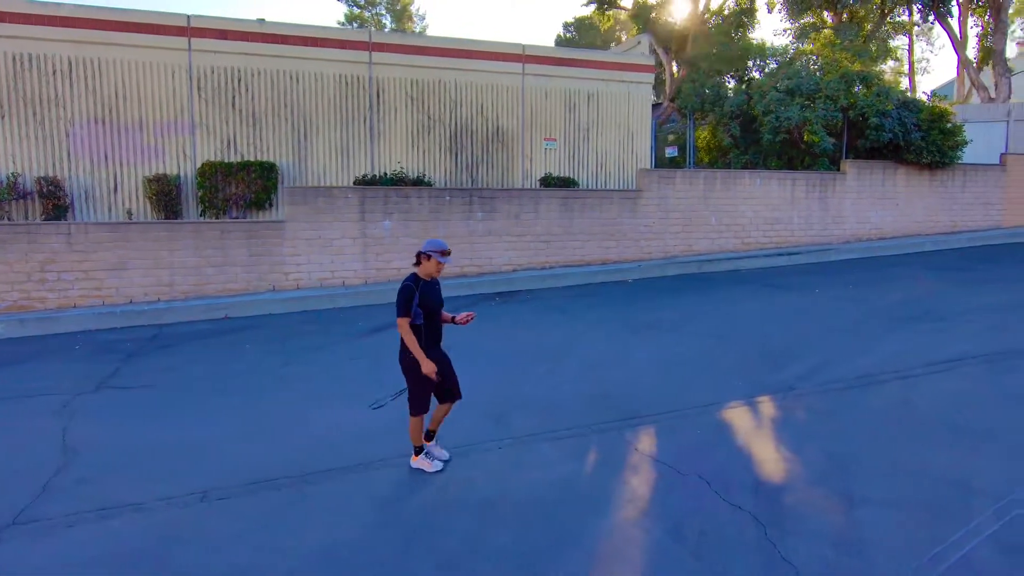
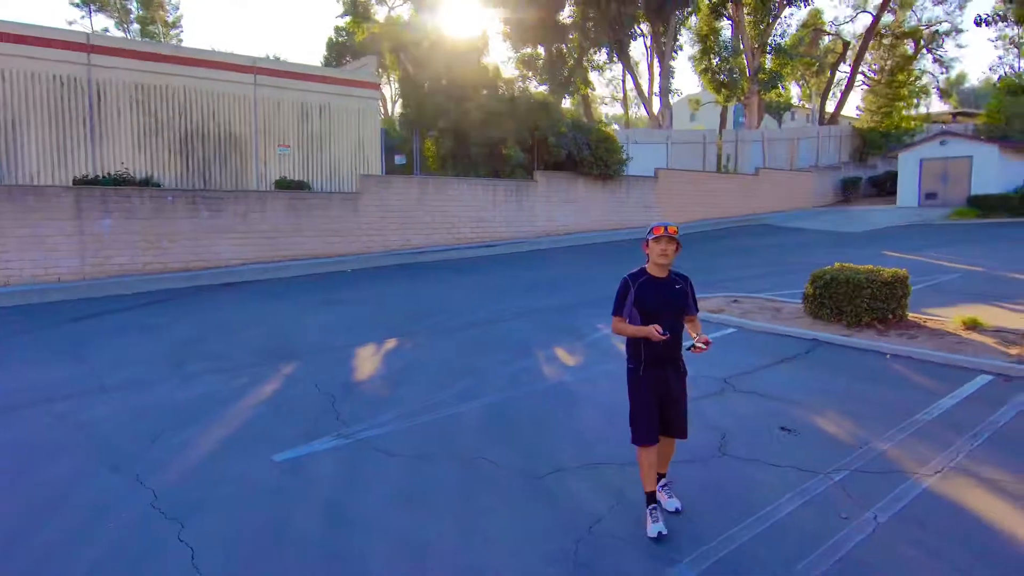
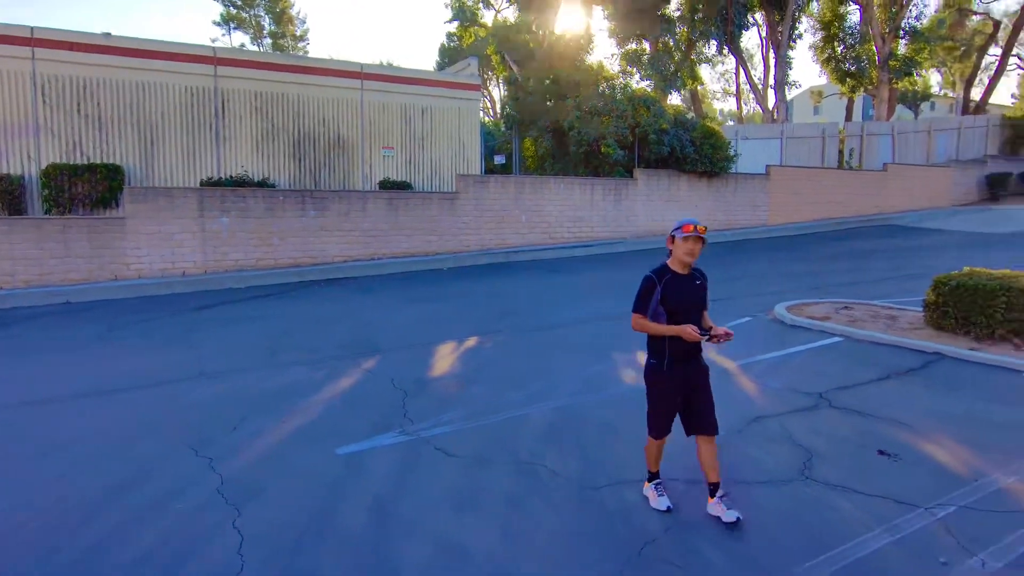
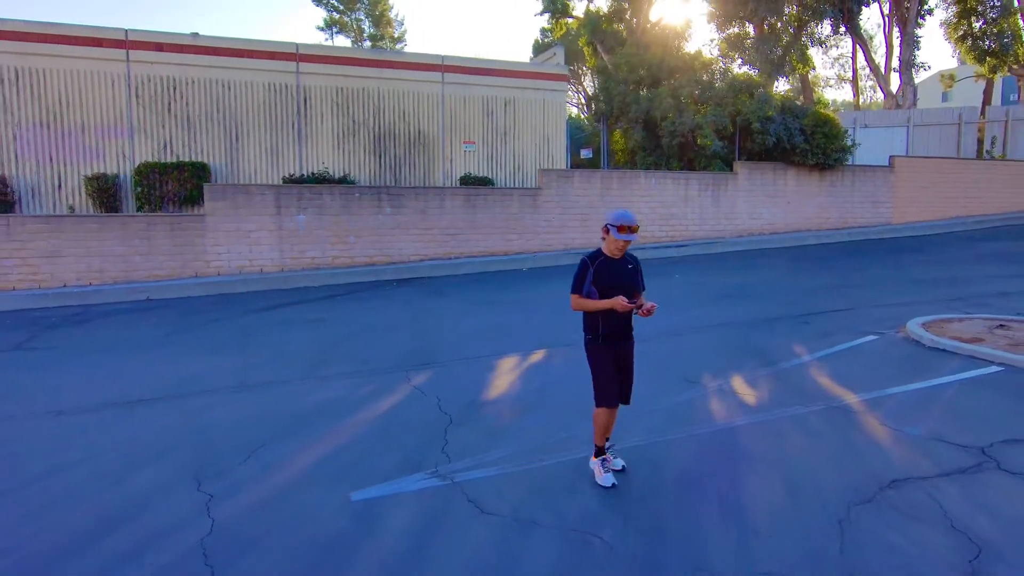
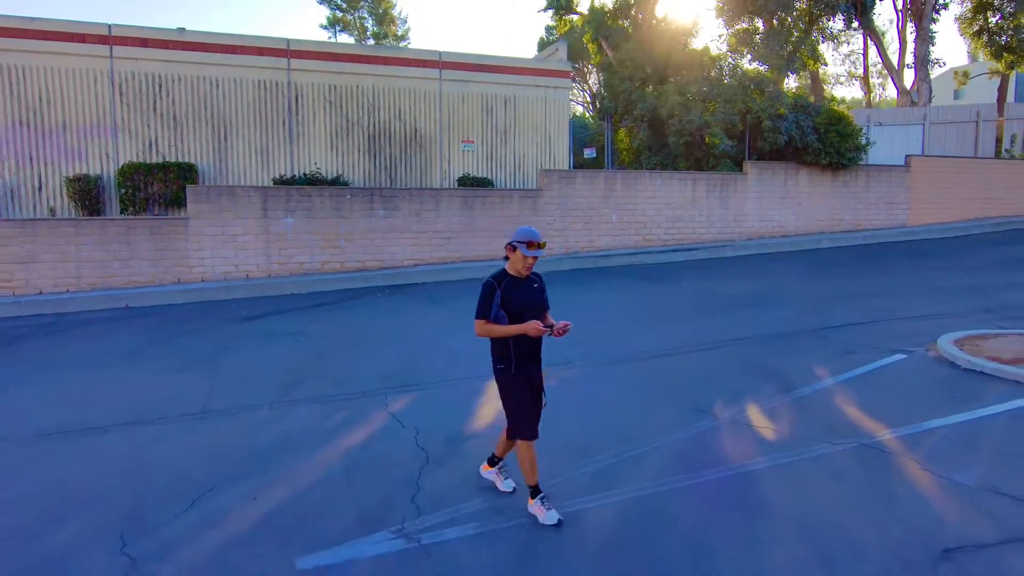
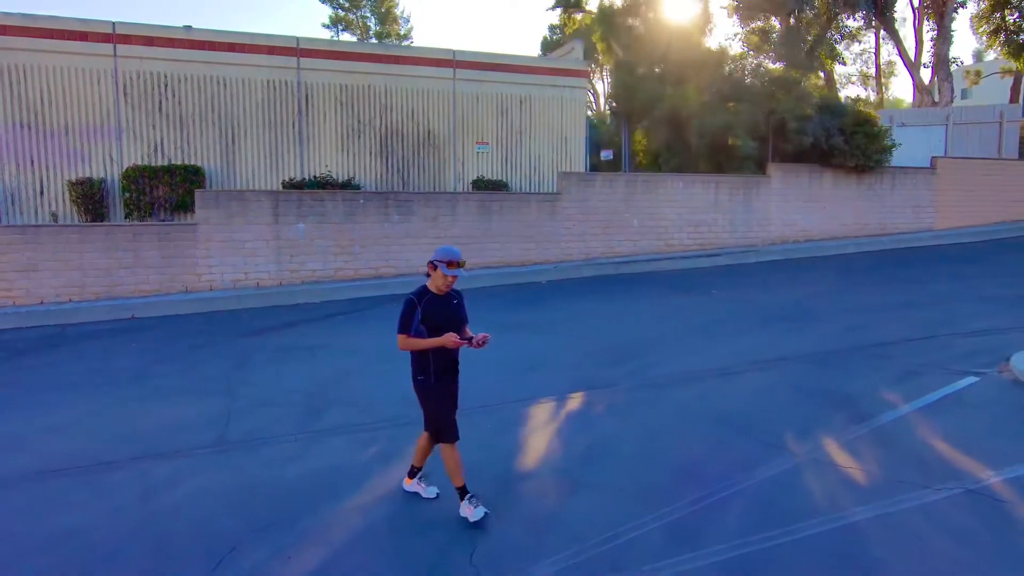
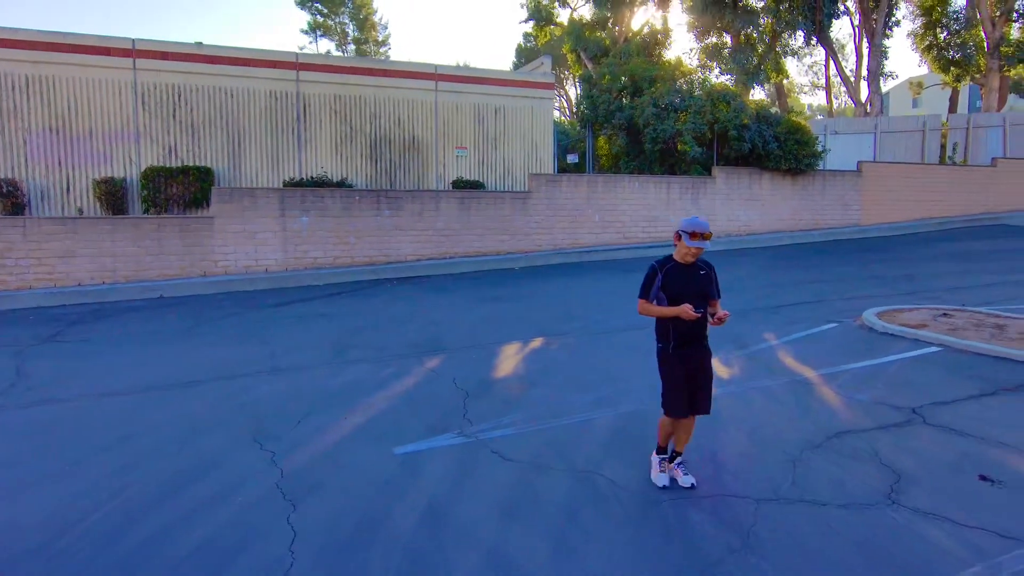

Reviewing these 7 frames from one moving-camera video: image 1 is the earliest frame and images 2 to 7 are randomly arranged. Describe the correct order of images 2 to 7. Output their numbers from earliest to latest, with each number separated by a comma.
6, 5, 4, 7, 3, 2
